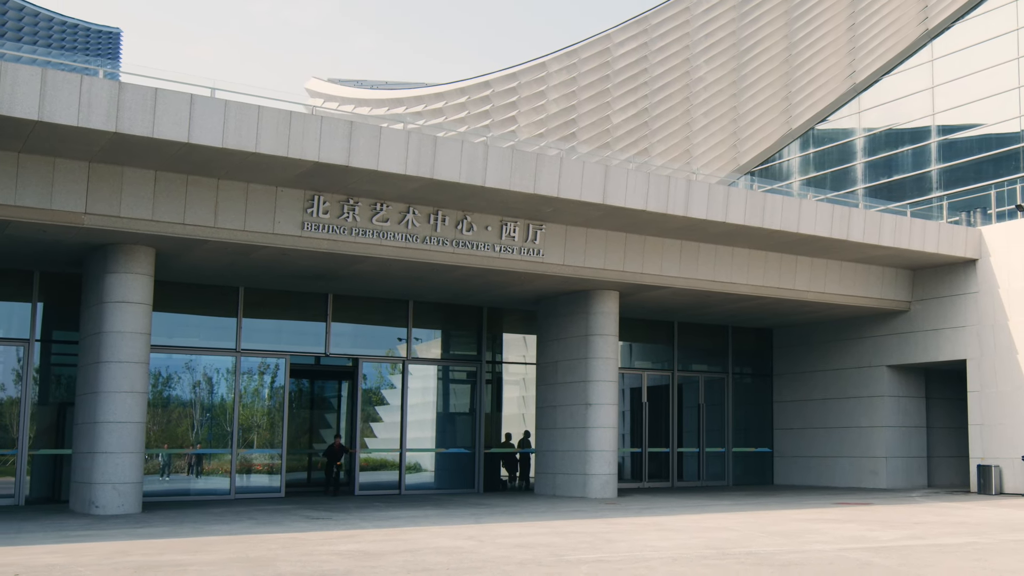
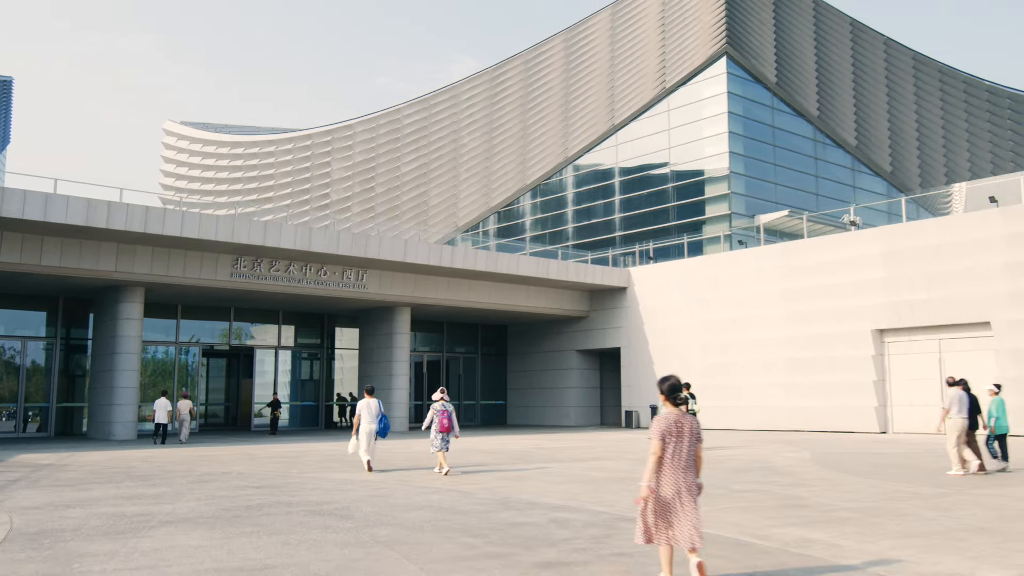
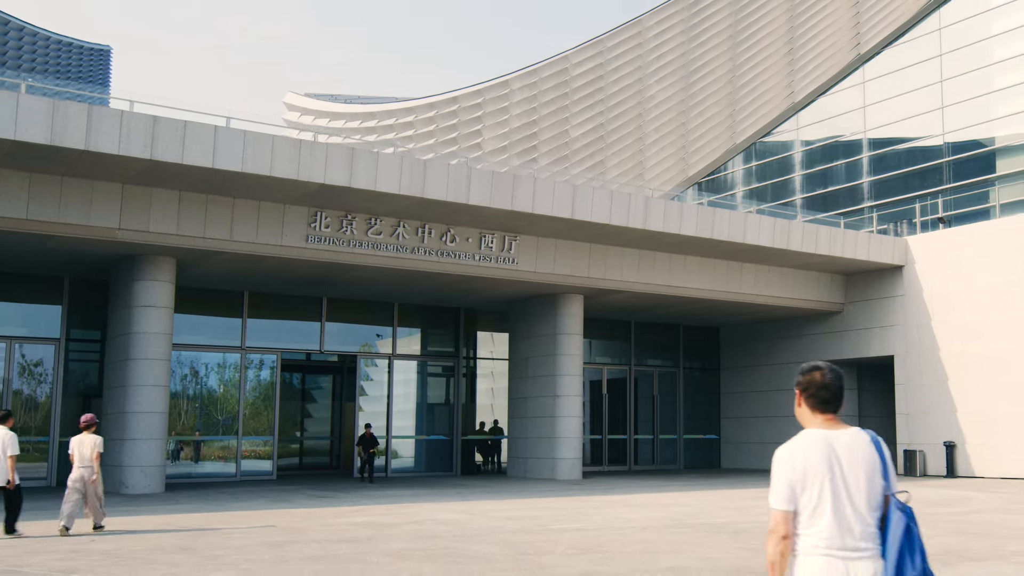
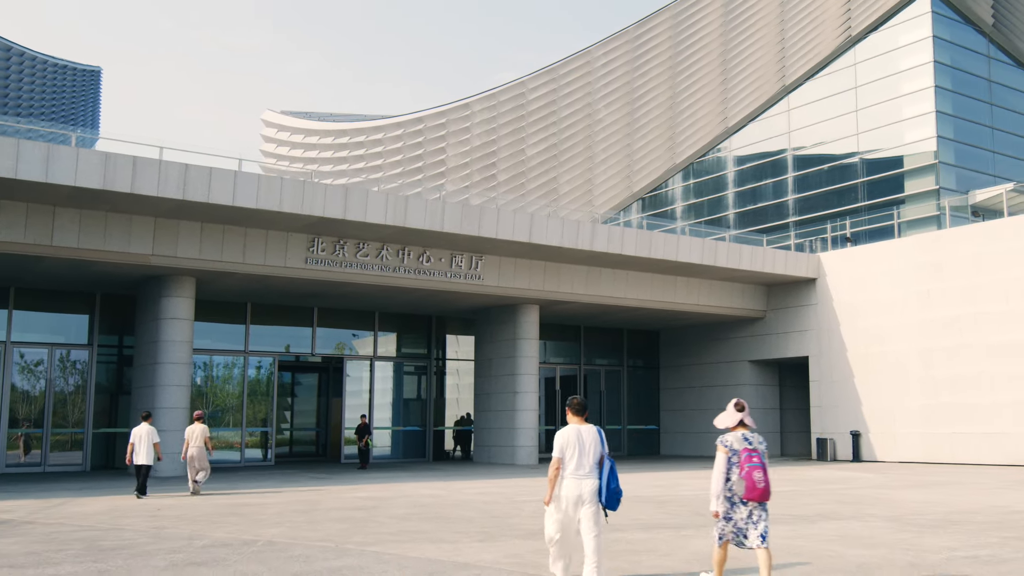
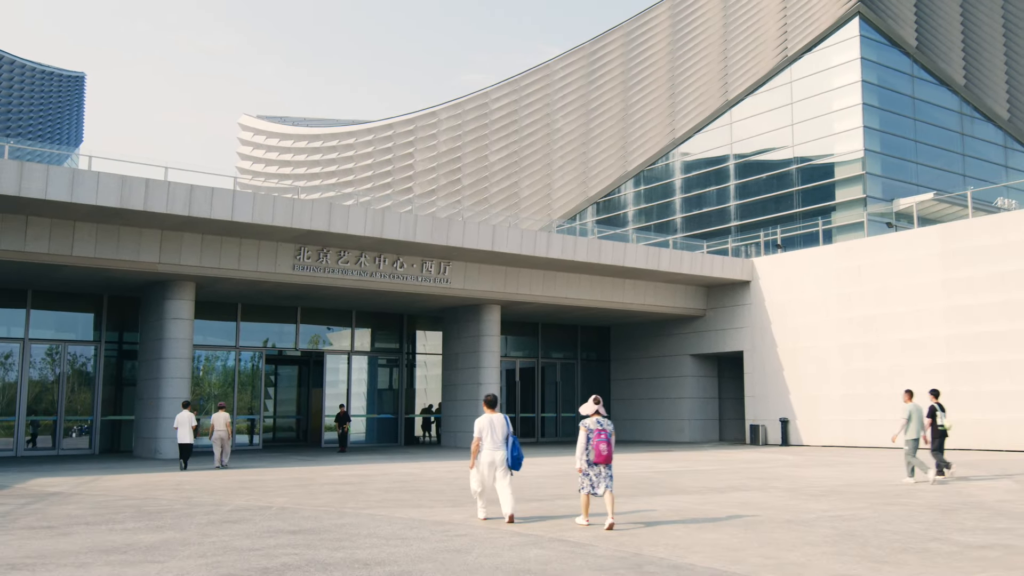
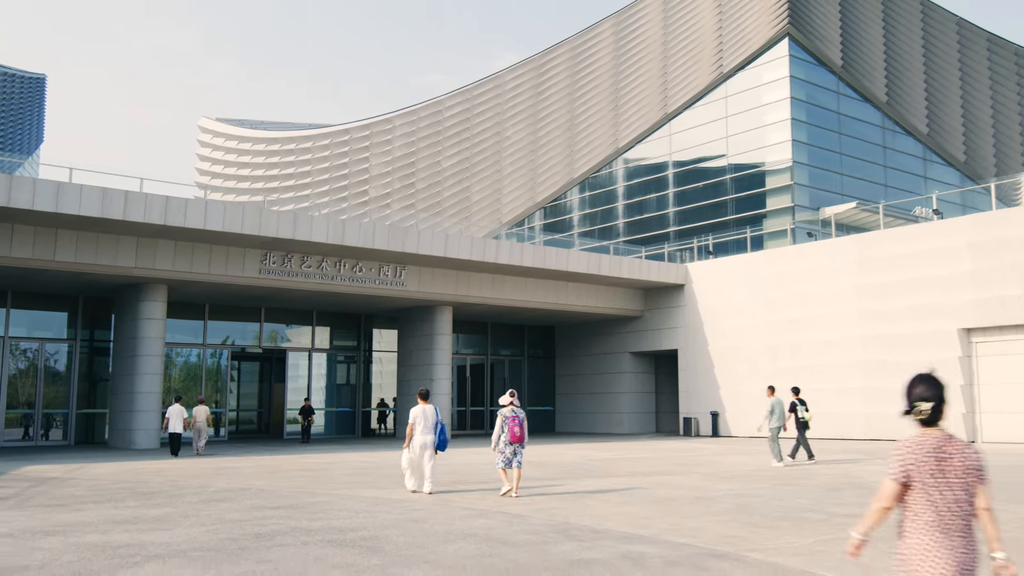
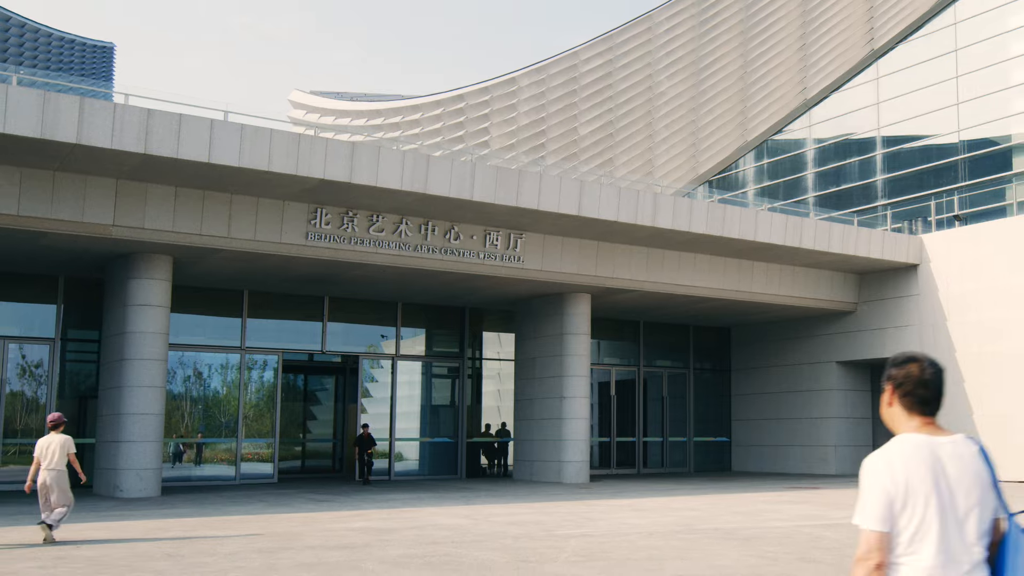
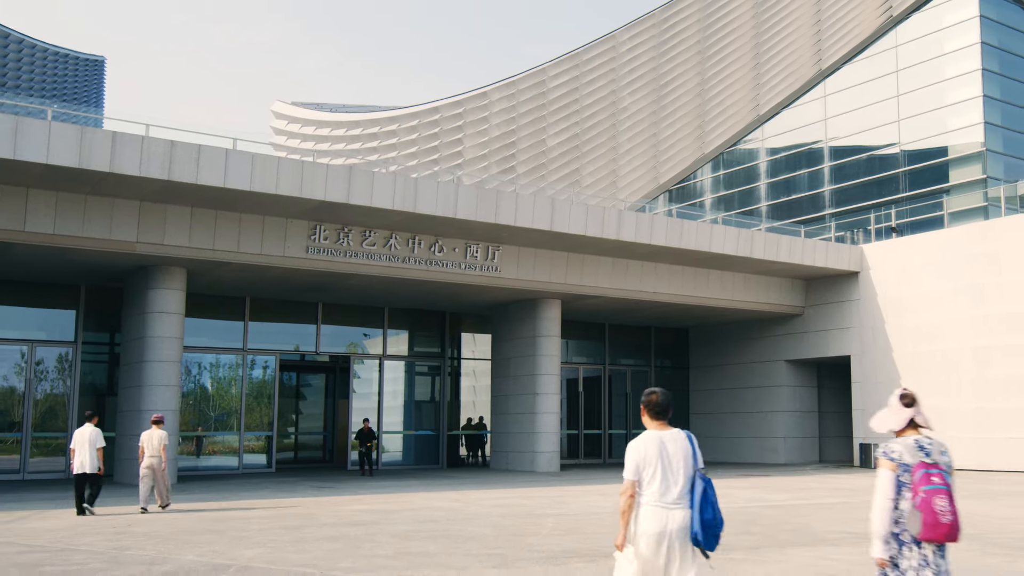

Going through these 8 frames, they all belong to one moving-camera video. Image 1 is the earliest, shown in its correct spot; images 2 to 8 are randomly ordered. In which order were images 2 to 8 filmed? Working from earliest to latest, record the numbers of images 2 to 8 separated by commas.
7, 3, 8, 4, 5, 6, 2
